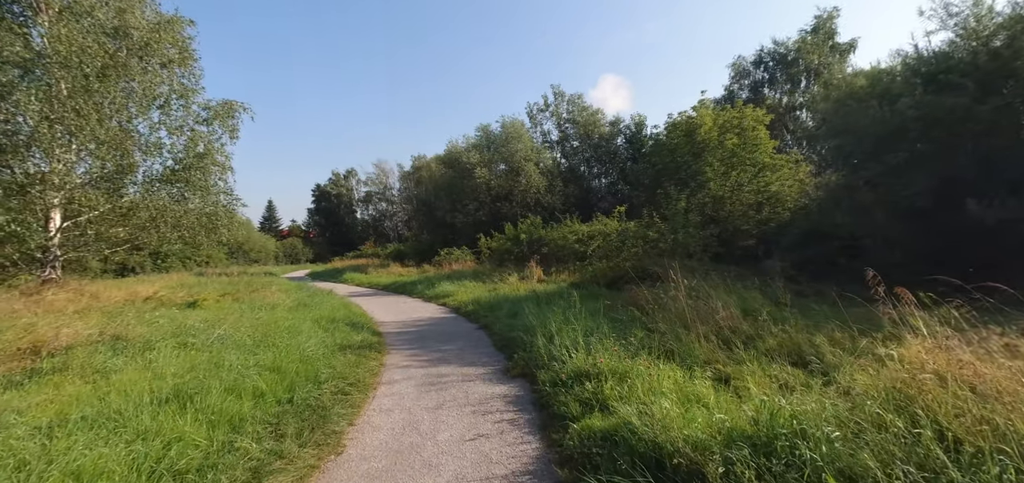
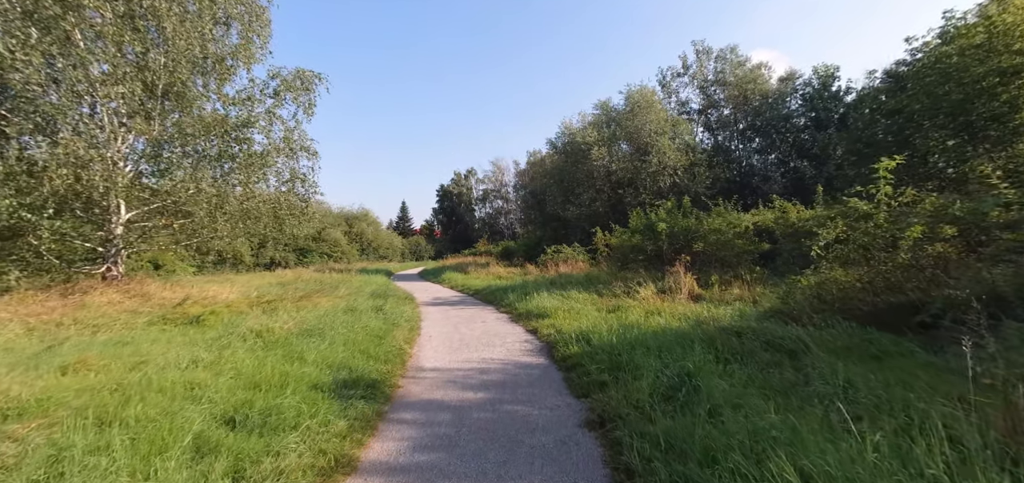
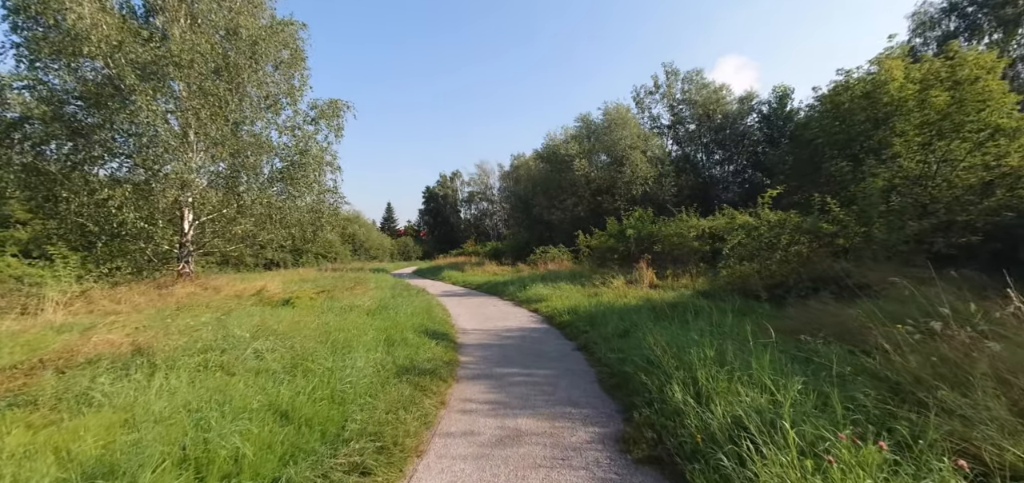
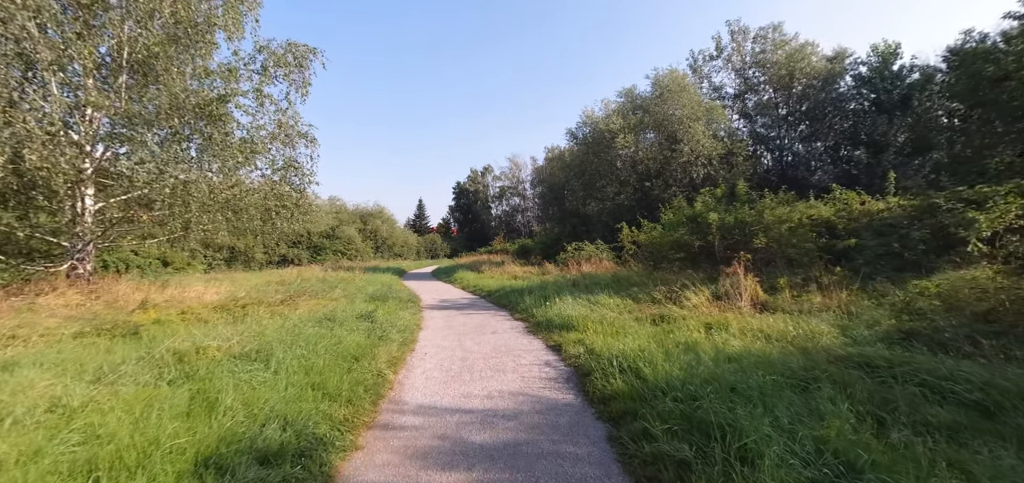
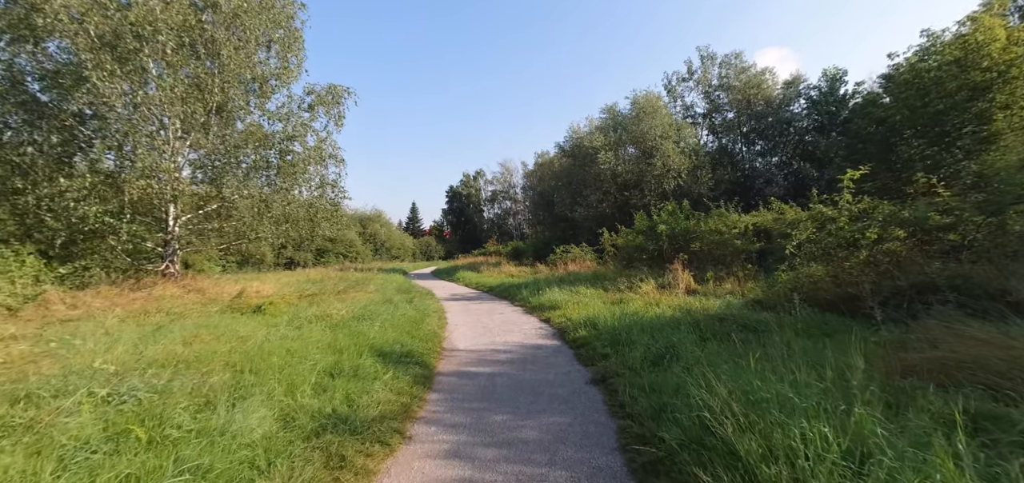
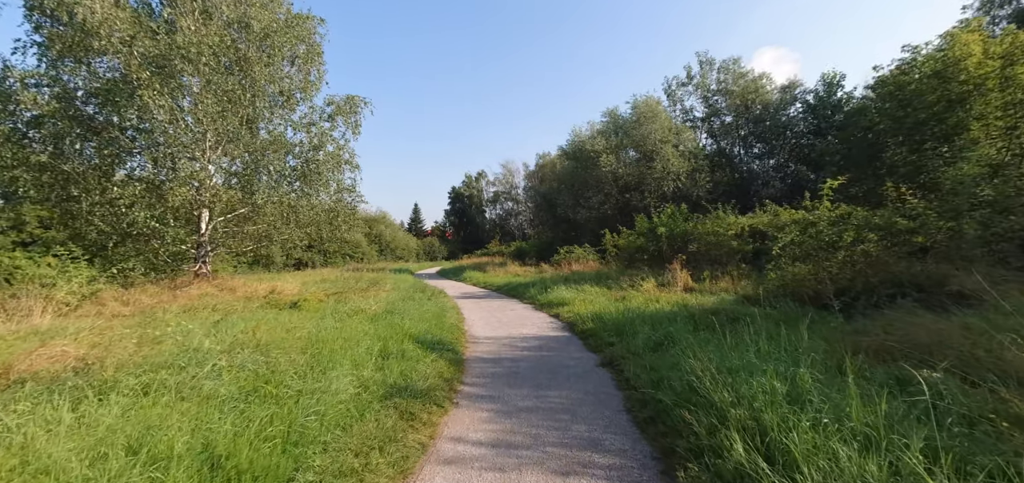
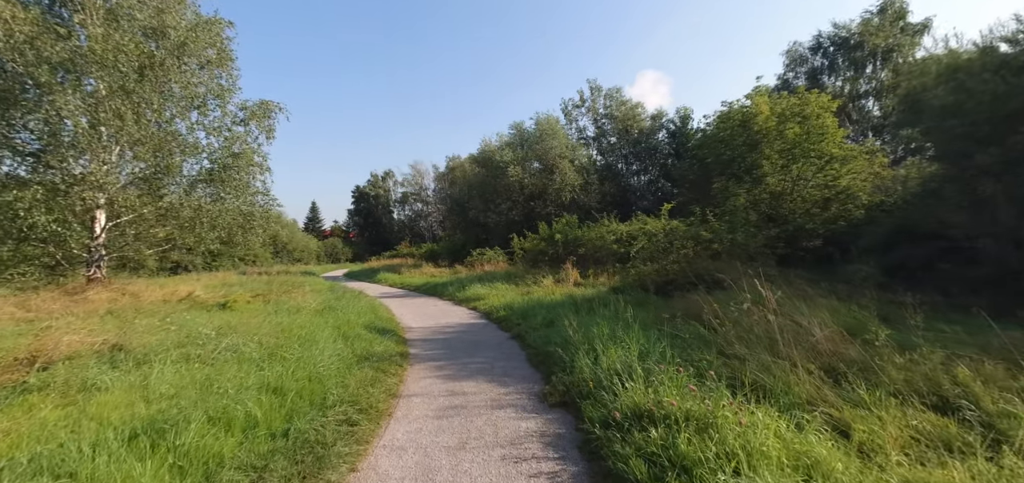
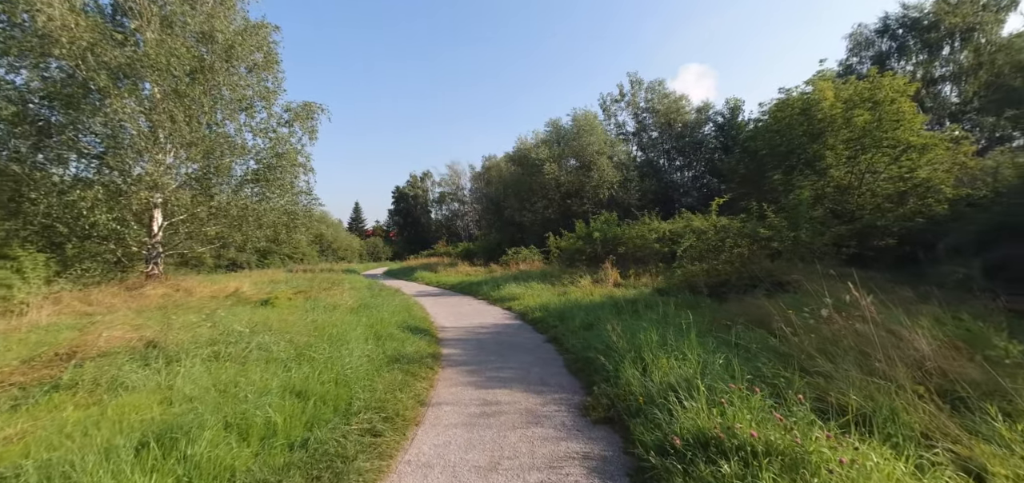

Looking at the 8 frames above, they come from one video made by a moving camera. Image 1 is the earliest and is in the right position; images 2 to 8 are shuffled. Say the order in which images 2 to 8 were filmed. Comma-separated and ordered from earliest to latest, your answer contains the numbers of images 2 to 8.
7, 8, 3, 6, 5, 2, 4
